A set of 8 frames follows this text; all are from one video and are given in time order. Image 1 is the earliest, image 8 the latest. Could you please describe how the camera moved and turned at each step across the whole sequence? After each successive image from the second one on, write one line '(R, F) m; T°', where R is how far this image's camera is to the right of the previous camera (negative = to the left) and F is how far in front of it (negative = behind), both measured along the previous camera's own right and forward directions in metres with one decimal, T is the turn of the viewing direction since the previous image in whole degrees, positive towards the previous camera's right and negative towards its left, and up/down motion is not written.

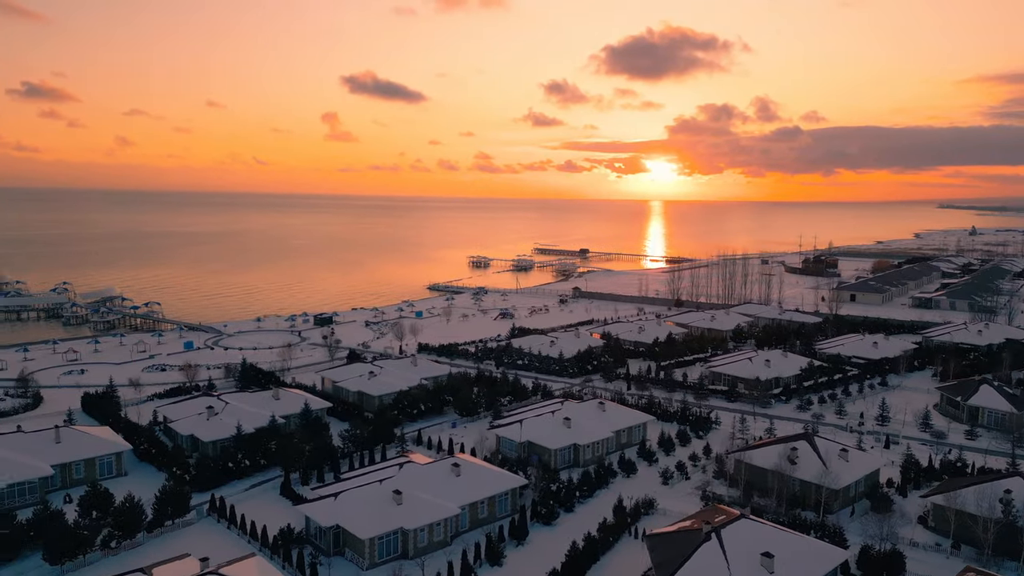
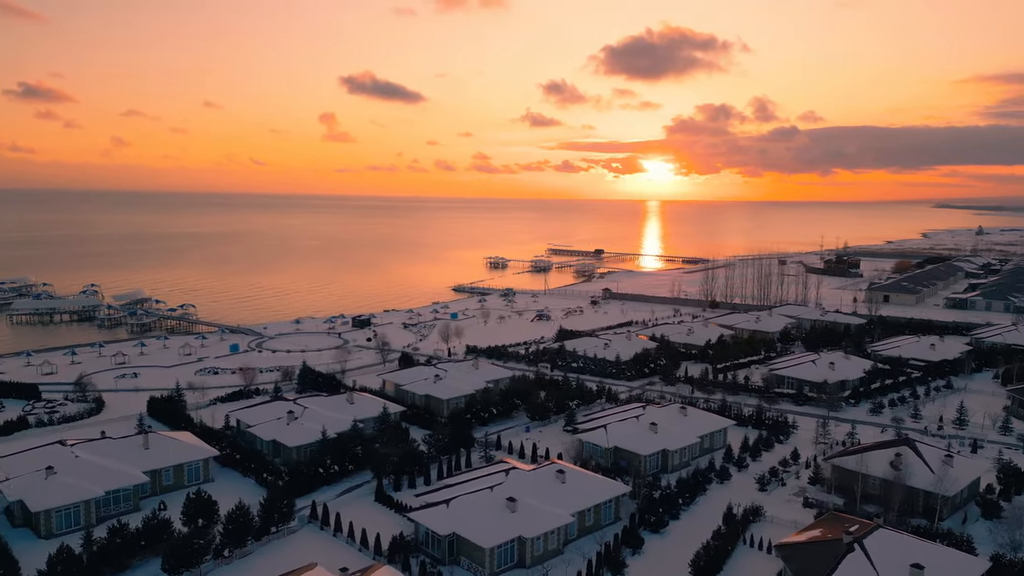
(-3.5, +0.3) m; 0°
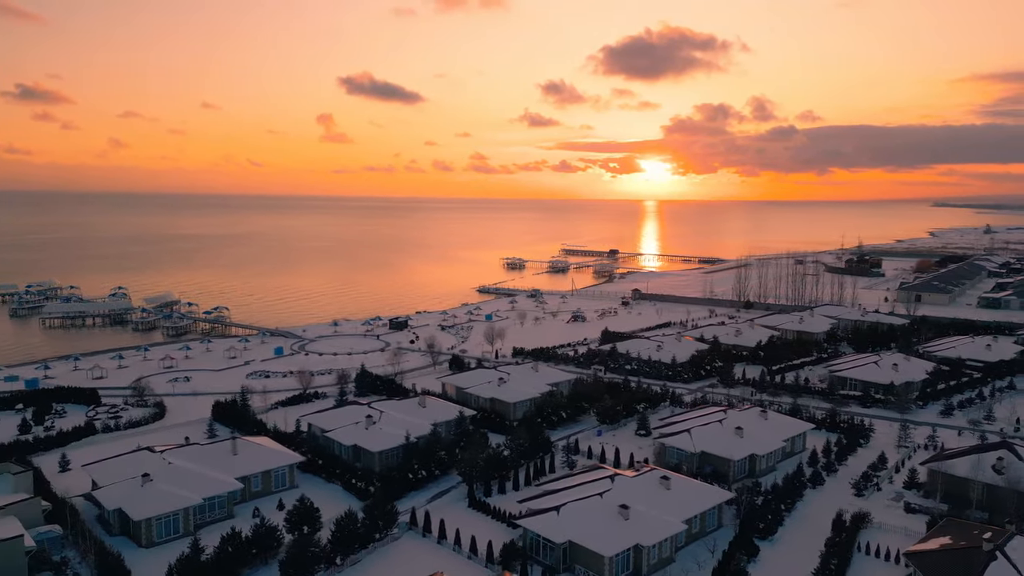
(-3.4, +0.2) m; 0°
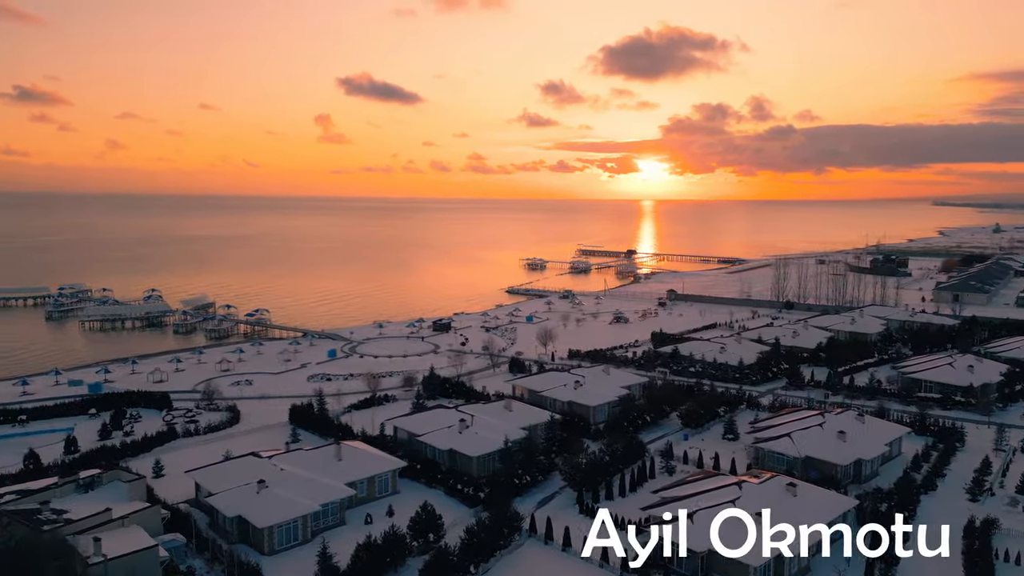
(-4.0, +0.3) m; 0°
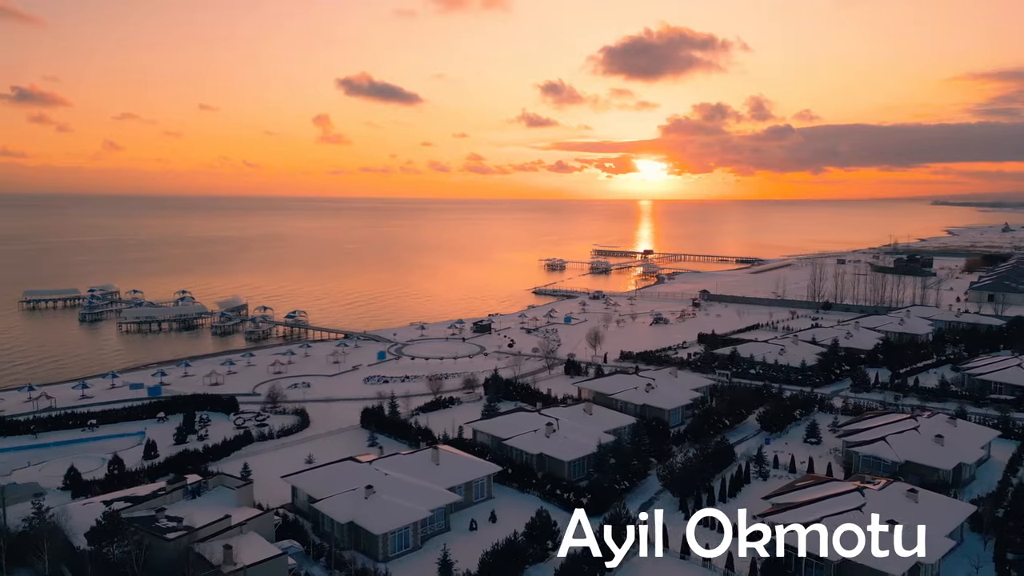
(-3.6, +0.3) m; 0°
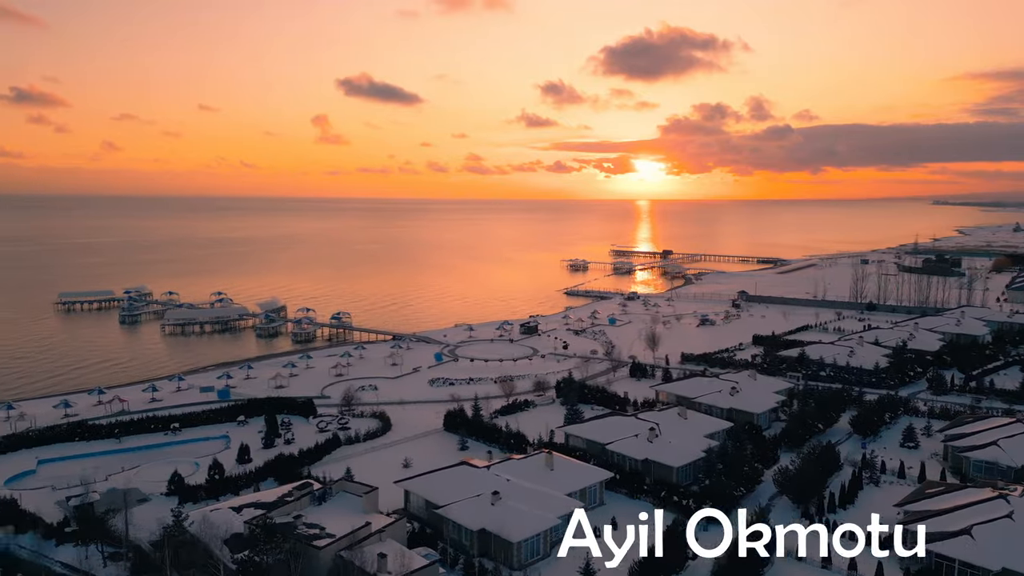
(-4.1, +0.3) m; 0°
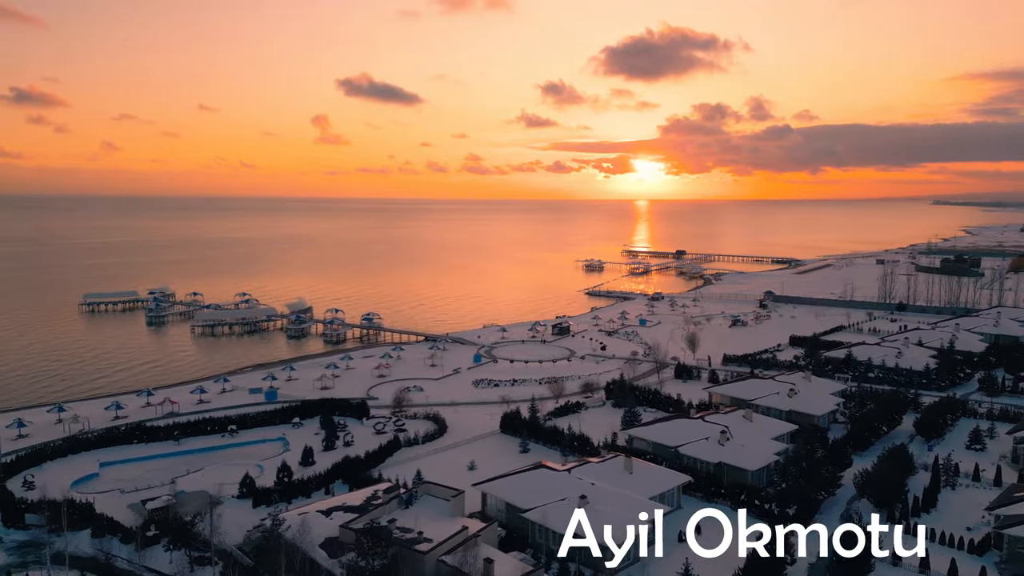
(-2.8, +0.2) m; 0°
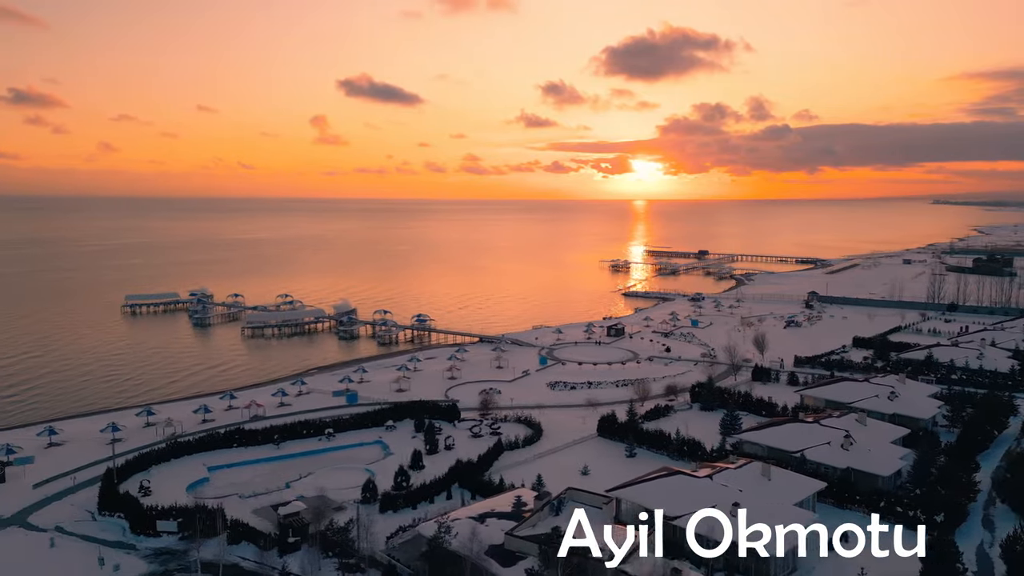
(-4.7, +0.3) m; 0°
